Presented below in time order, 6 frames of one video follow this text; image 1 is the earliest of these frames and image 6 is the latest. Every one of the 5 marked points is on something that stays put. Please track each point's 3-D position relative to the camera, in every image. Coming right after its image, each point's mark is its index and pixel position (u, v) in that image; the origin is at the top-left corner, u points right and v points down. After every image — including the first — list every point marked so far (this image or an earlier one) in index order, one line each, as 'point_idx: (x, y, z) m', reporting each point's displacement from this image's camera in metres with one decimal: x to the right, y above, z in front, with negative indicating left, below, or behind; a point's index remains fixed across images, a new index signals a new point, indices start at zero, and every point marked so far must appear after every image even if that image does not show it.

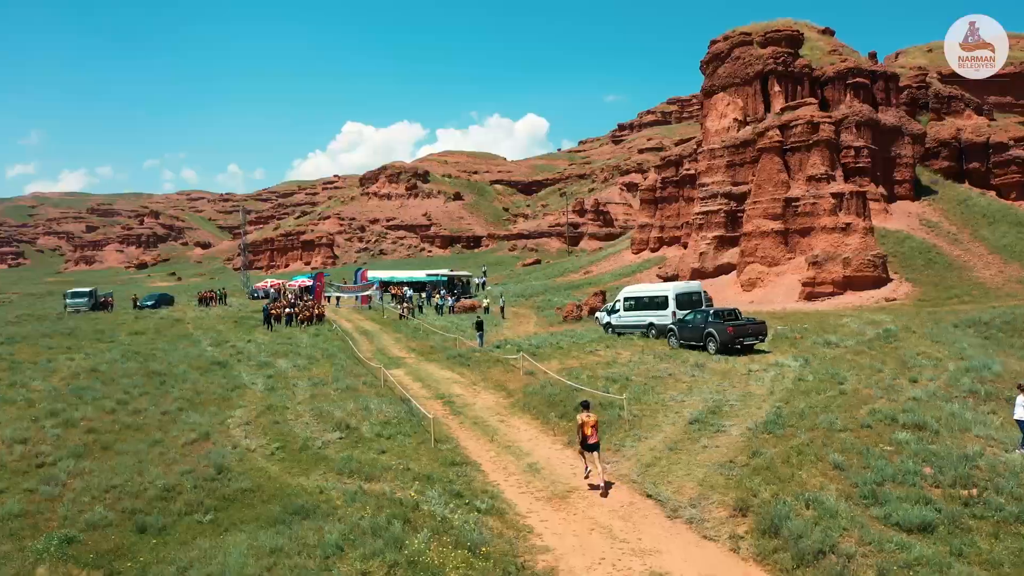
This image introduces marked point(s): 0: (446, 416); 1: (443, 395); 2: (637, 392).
0: (-1.3, -2.6, +16.7) m
1: (-1.6, -2.5, +18.9) m
2: (+2.7, -2.2, +17.4) m
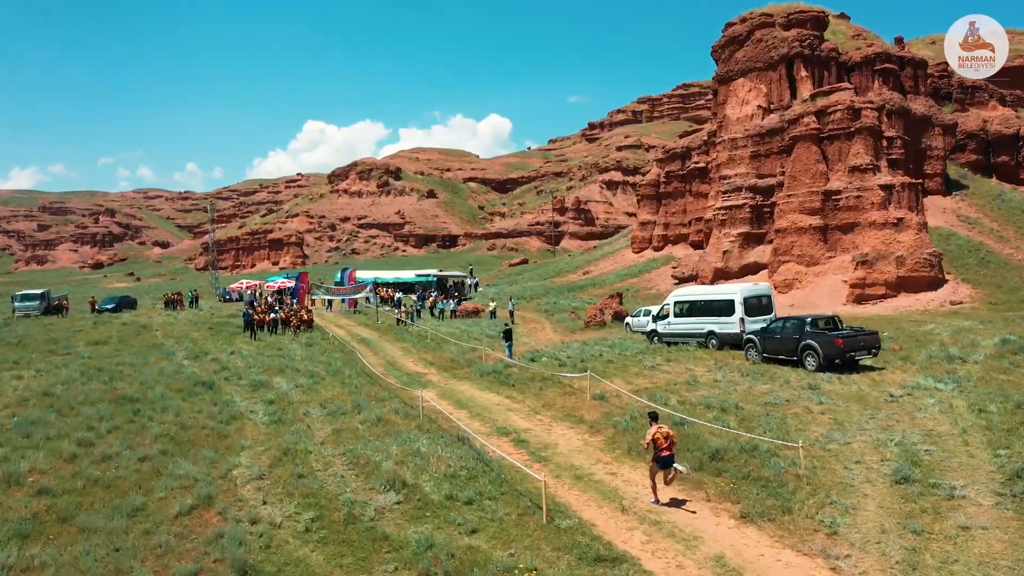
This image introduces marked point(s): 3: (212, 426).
0: (+0.3, -2.7, +12.5) m
1: (0.0, -2.6, +14.7) m
2: (+4.3, -2.3, +13.4) m
3: (-5.9, -2.7, +15.8) m
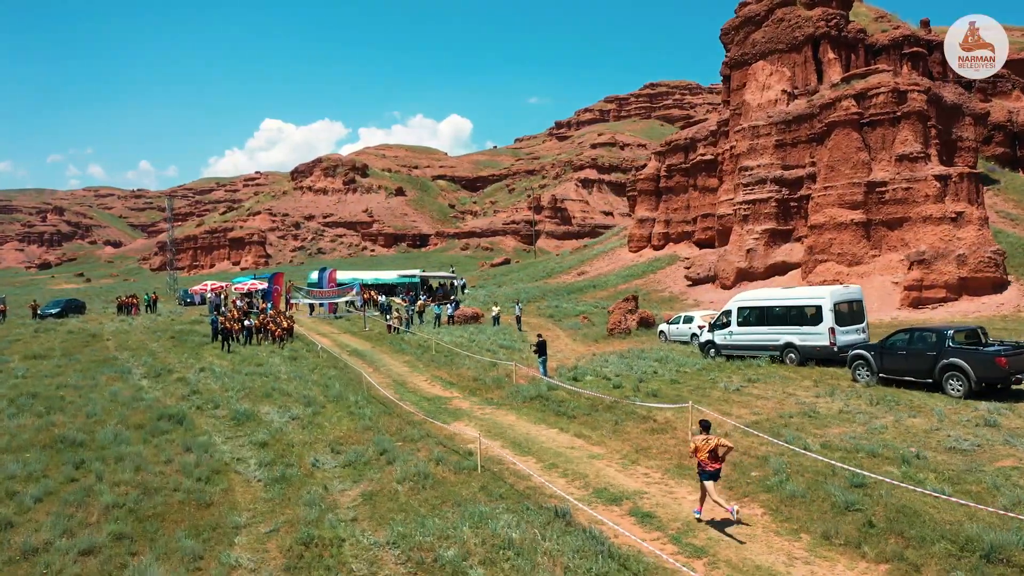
0: (+1.8, -2.8, +8.3) m
1: (+1.4, -2.7, +10.4) m
2: (+5.7, -2.4, +9.3) m
3: (-4.5, -2.8, +11.3) m
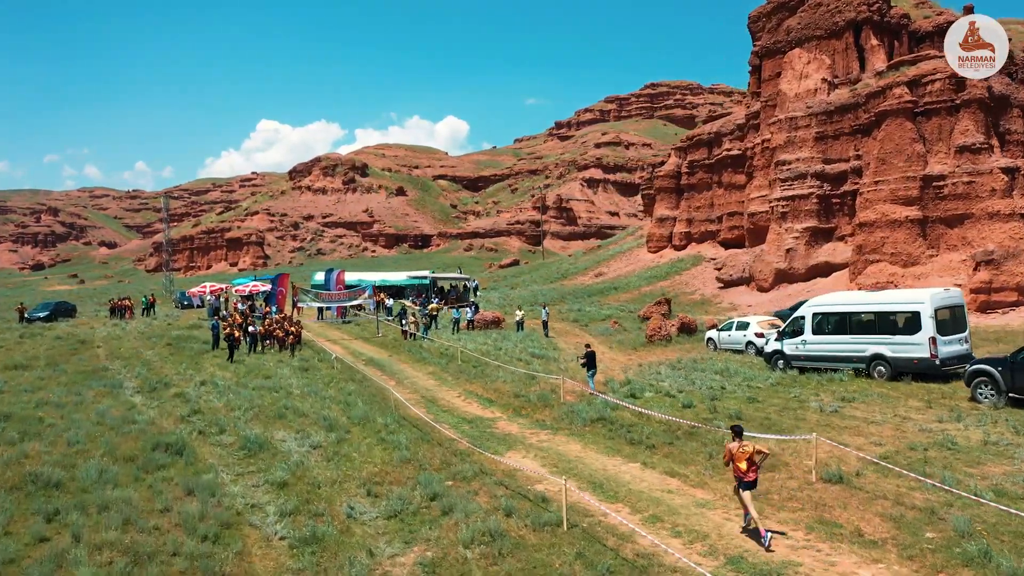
0: (+2.9, -2.9, +5.7) m
1: (+2.4, -2.7, +7.9) m
2: (+6.8, -2.4, +6.8) m
3: (-3.4, -2.8, +8.7) m
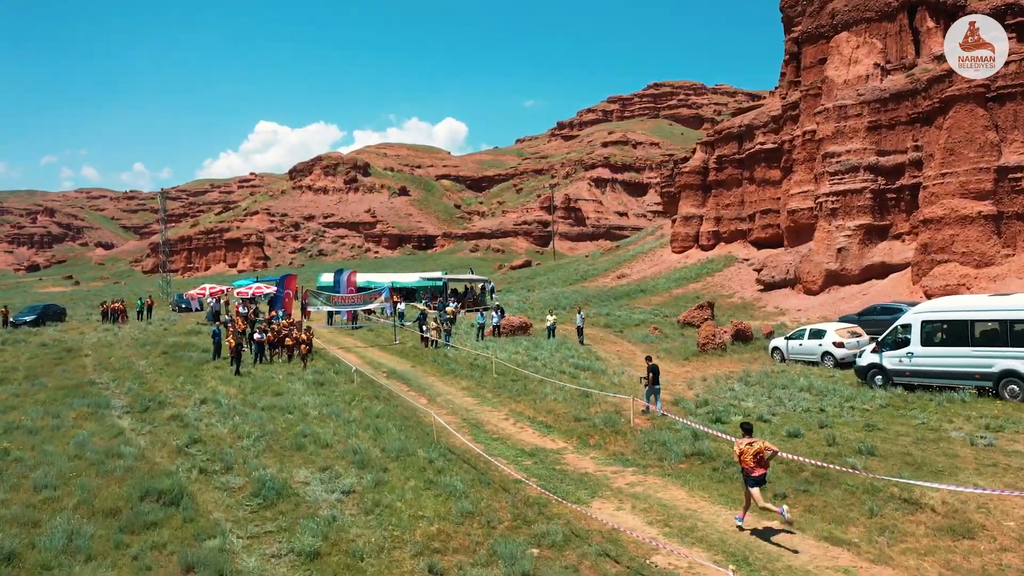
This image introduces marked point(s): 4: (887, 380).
0: (+4.0, -2.9, +2.9) m
1: (+3.6, -2.8, +5.0) m
2: (+7.9, -2.5, +3.9) m
3: (-2.3, -2.9, +5.8) m
4: (+7.7, -1.9, +16.8) m
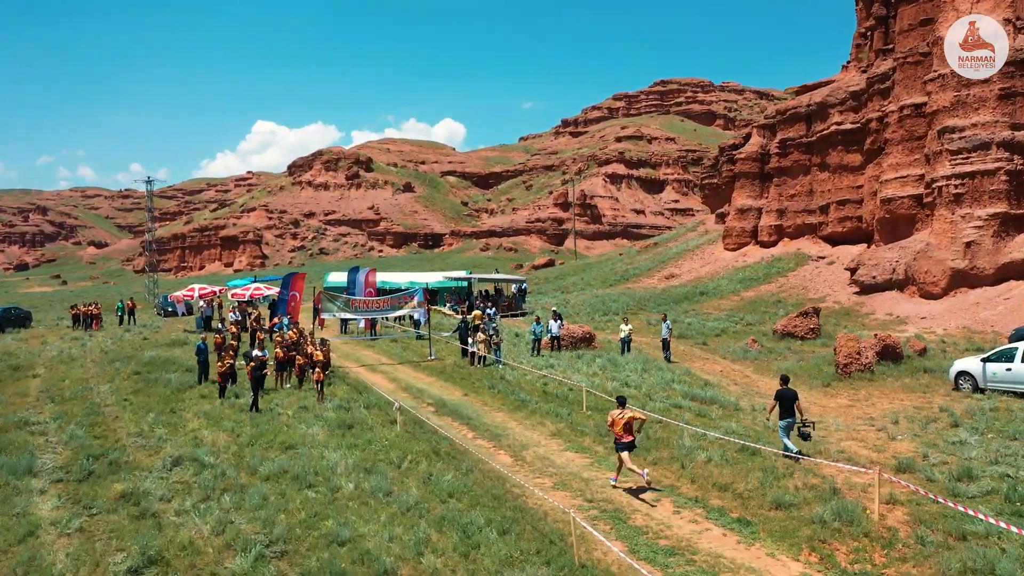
0: (+5.9, -2.9, -2.9) m
1: (+5.5, -2.8, -0.8) m
2: (+9.8, -2.5, -1.9) m
3: (-0.4, -2.9, 0.0) m
4: (+9.6, -1.9, +11.0) m
